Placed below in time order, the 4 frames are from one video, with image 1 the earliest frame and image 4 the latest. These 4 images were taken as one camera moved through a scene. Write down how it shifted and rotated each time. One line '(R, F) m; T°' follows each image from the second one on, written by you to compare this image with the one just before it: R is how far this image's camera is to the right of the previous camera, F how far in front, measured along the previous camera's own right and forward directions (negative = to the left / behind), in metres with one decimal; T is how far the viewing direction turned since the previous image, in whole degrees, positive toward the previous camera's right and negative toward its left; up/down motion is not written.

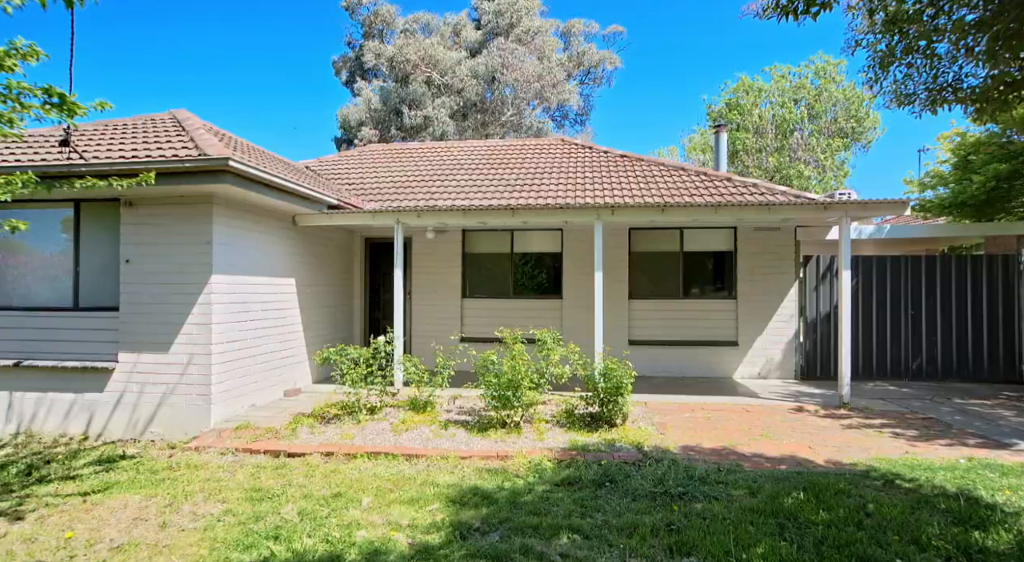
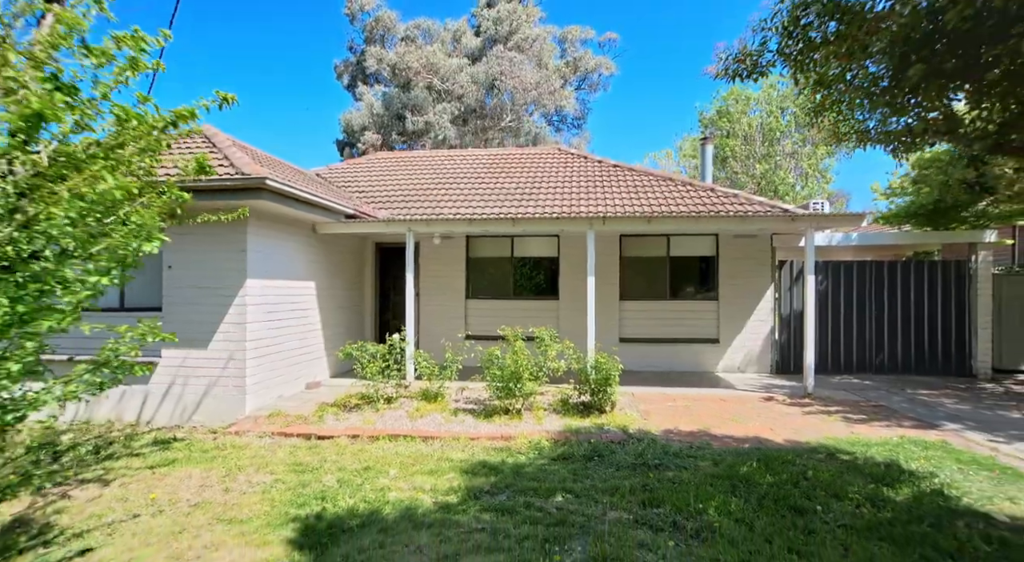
(-0.1, -0.9) m; 0°
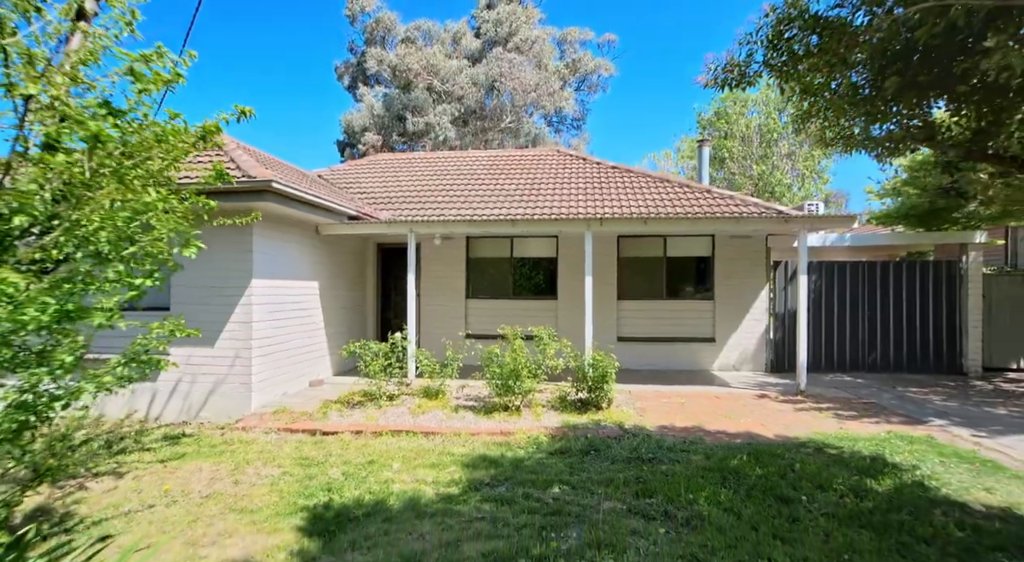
(0.0, -0.2) m; 0°
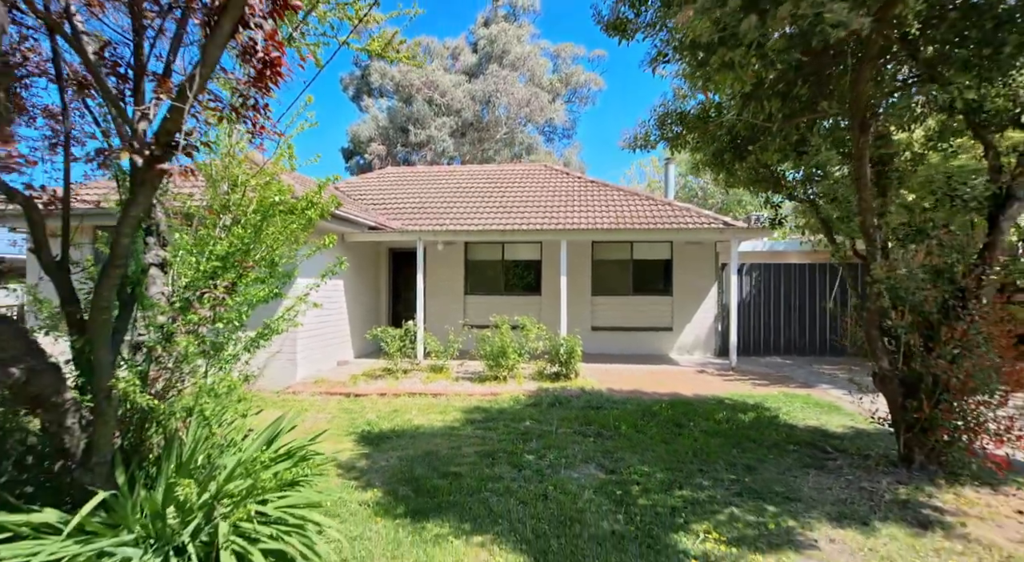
(+0.2, -2.3) m; 0°
